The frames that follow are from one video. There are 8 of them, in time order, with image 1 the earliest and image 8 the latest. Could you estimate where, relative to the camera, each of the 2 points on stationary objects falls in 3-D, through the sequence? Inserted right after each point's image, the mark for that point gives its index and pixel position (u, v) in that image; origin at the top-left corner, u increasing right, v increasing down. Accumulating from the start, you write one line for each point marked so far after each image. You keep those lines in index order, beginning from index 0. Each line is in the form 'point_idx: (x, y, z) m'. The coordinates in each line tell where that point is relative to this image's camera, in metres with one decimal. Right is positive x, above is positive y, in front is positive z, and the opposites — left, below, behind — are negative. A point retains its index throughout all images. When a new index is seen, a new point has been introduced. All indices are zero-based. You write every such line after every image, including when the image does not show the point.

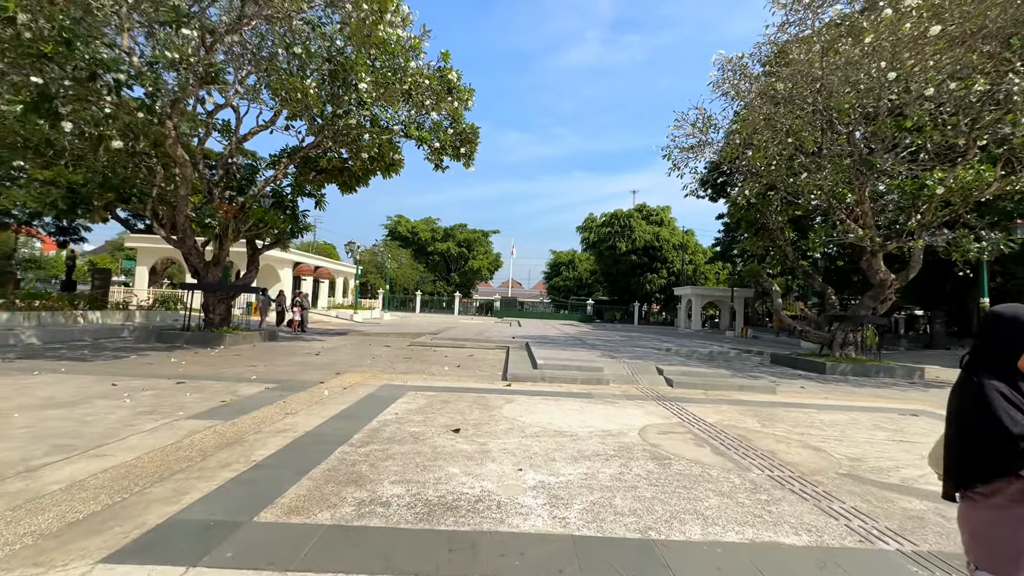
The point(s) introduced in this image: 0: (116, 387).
0: (-5.4, -1.4, +6.4) m
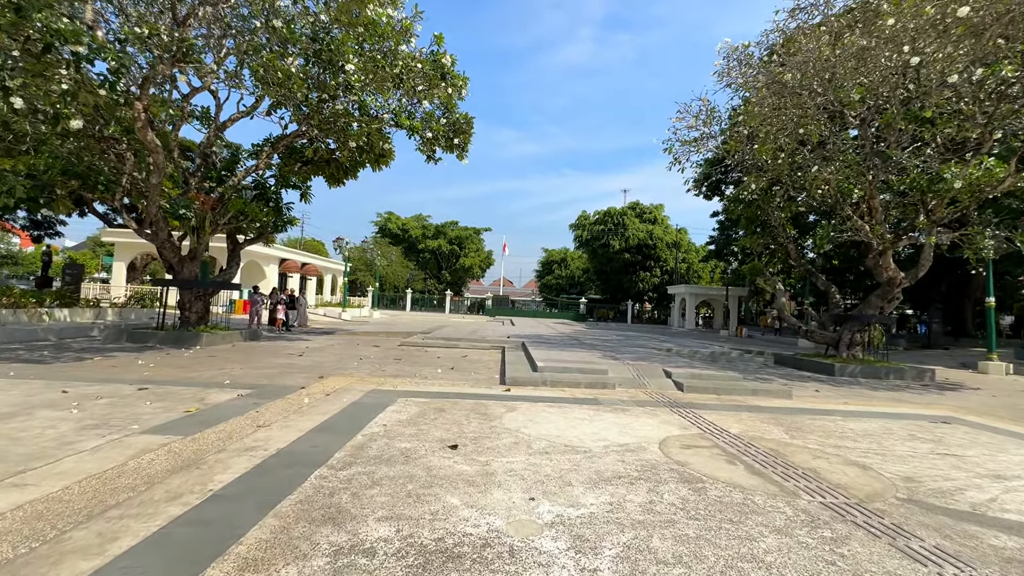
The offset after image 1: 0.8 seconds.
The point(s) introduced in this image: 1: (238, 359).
0: (-5.4, -1.3, +5.7) m
1: (-5.5, -1.4, +9.4) m
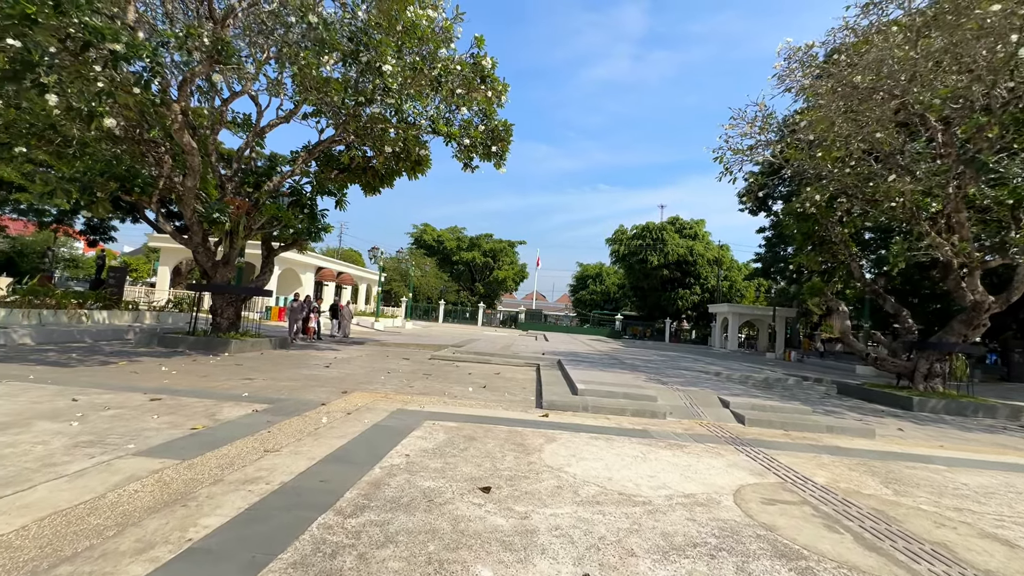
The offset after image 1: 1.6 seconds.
0: (-4.9, -1.3, +5.3) m
1: (-4.8, -1.6, +9.1) m
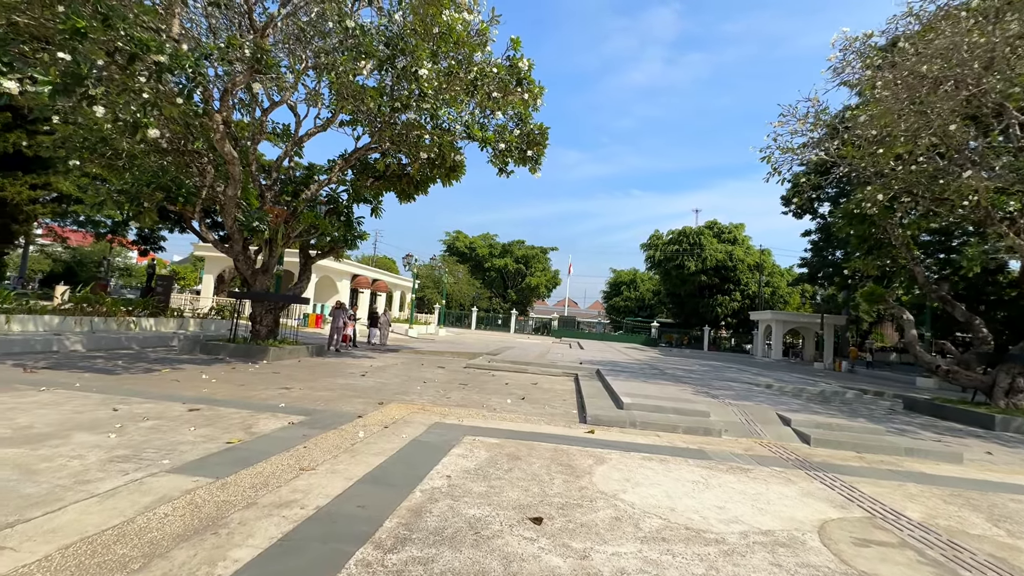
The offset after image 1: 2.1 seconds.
0: (-4.4, -1.4, +5.2) m
1: (-4.0, -1.7, +9.0) m
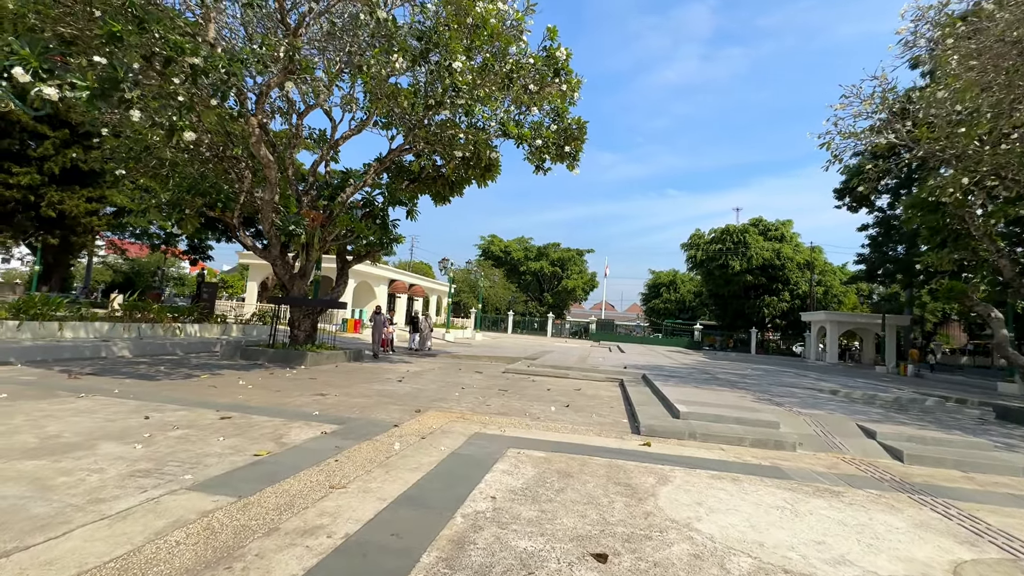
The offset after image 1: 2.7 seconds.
0: (-3.9, -1.5, +5.0) m
1: (-3.3, -1.8, +8.7) m
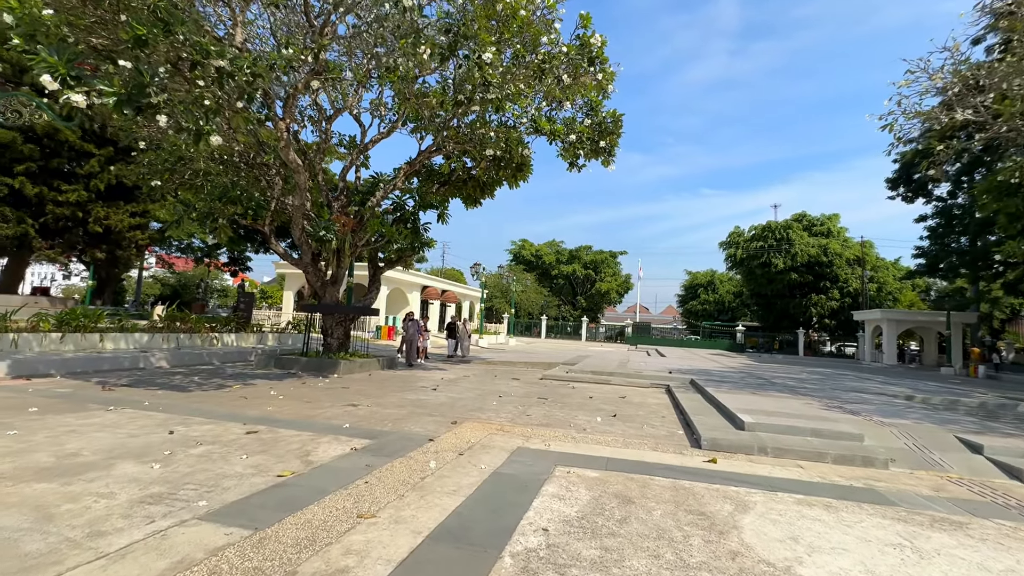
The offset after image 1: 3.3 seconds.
0: (-3.5, -1.5, +4.7) m
1: (-2.6, -1.9, +8.4) m
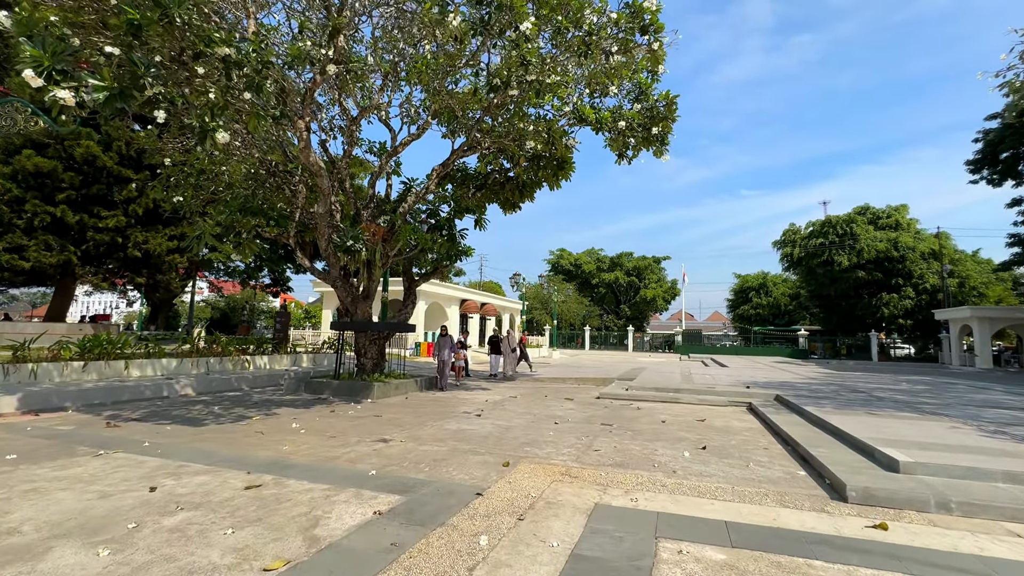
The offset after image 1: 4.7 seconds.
0: (-2.9, -1.7, +3.7) m
1: (-1.7, -2.1, +7.2) m
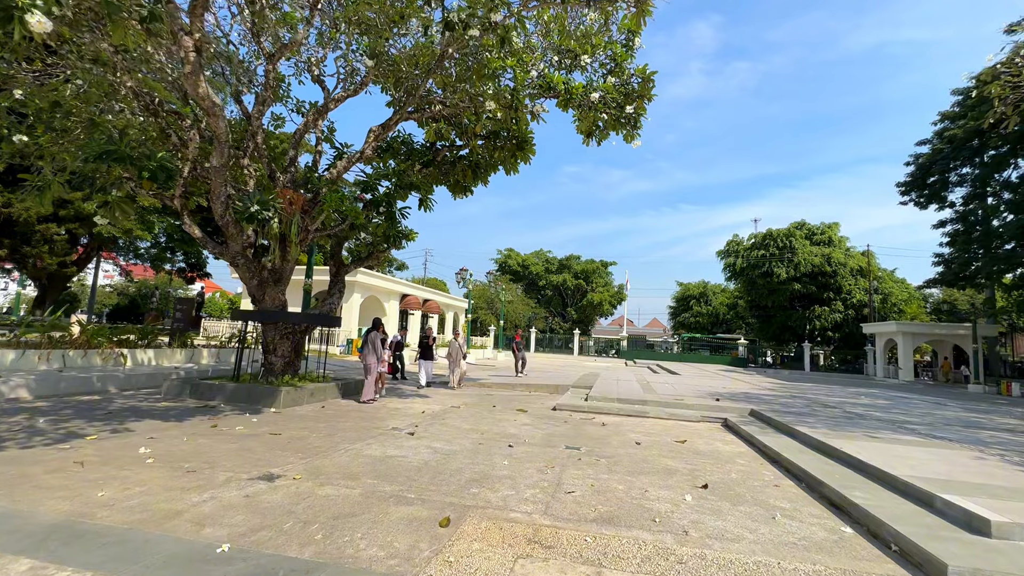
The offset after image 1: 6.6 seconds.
0: (-3.1, -1.4, +1.7) m
1: (-2.3, -1.8, +5.4) m
